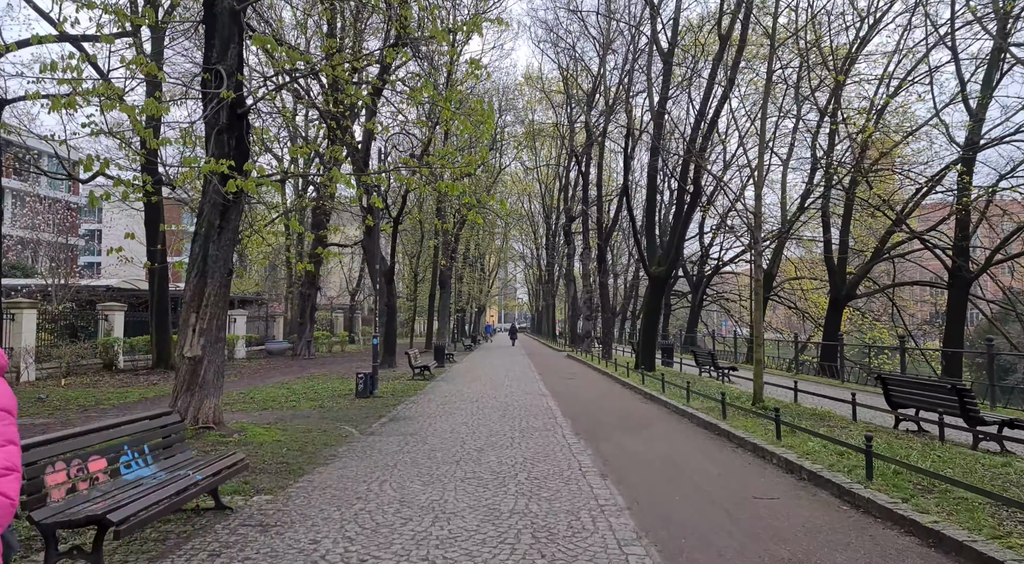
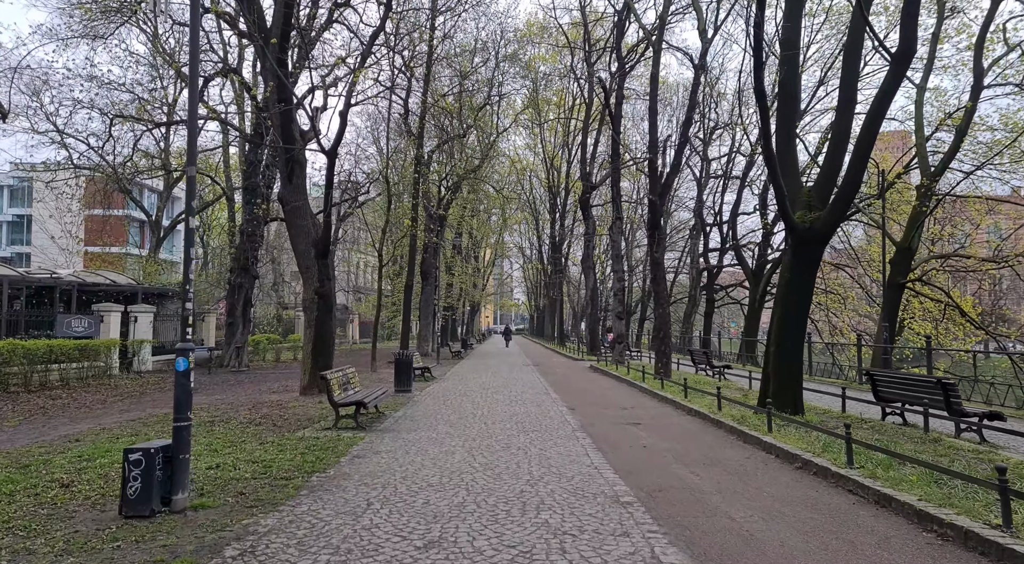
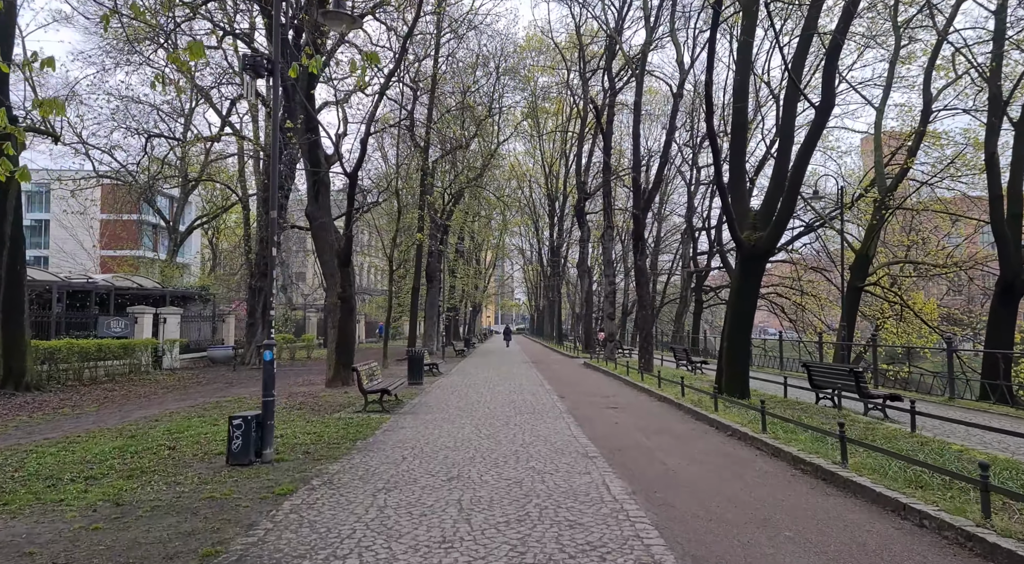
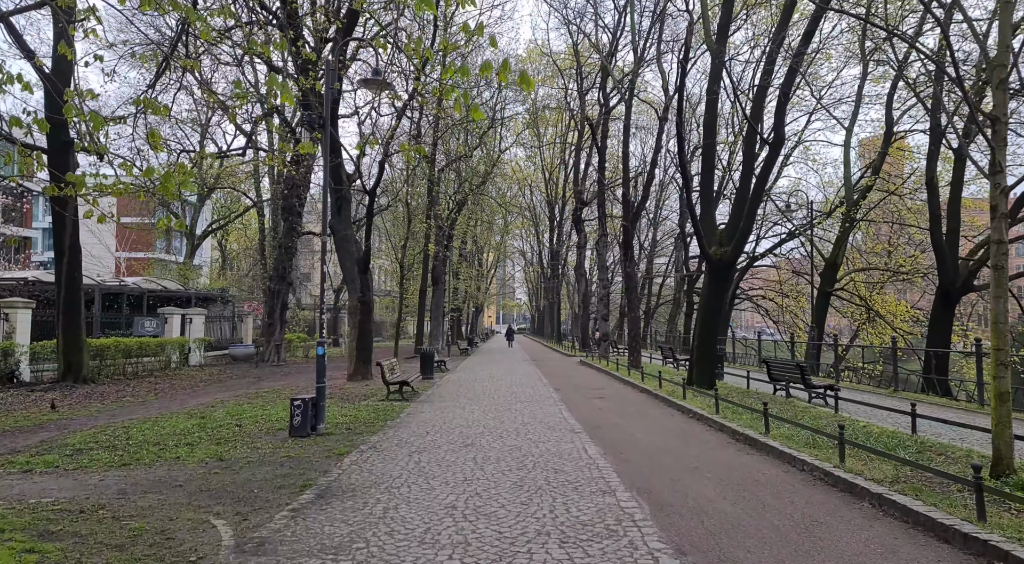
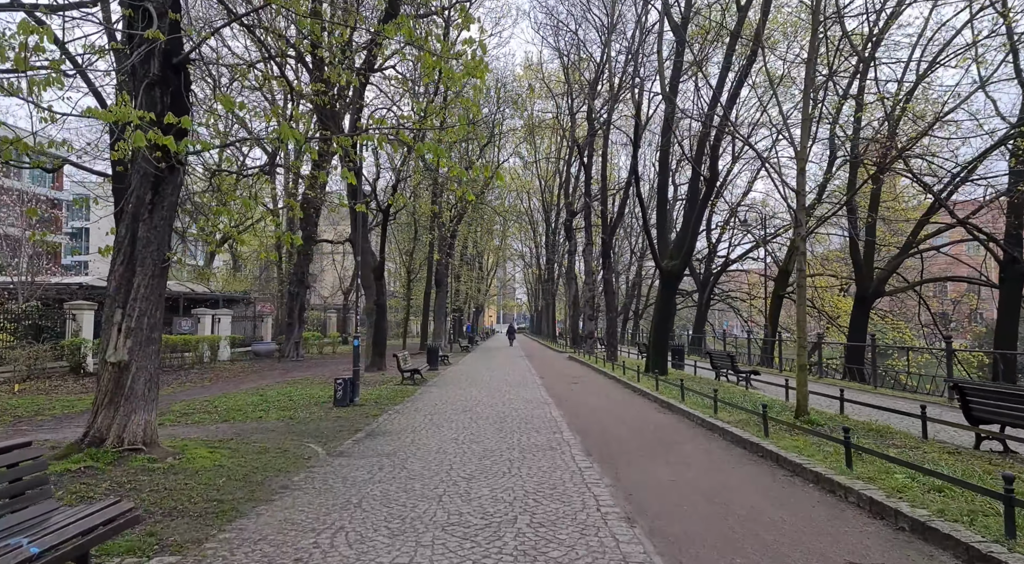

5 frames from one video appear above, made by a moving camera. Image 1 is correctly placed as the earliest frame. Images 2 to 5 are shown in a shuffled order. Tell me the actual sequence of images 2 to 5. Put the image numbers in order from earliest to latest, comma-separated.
5, 4, 3, 2
